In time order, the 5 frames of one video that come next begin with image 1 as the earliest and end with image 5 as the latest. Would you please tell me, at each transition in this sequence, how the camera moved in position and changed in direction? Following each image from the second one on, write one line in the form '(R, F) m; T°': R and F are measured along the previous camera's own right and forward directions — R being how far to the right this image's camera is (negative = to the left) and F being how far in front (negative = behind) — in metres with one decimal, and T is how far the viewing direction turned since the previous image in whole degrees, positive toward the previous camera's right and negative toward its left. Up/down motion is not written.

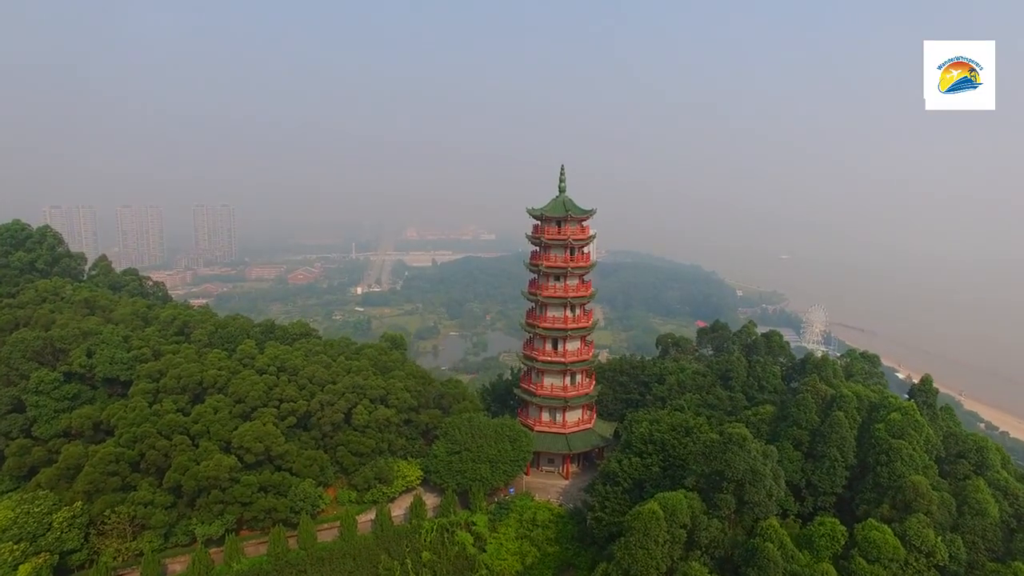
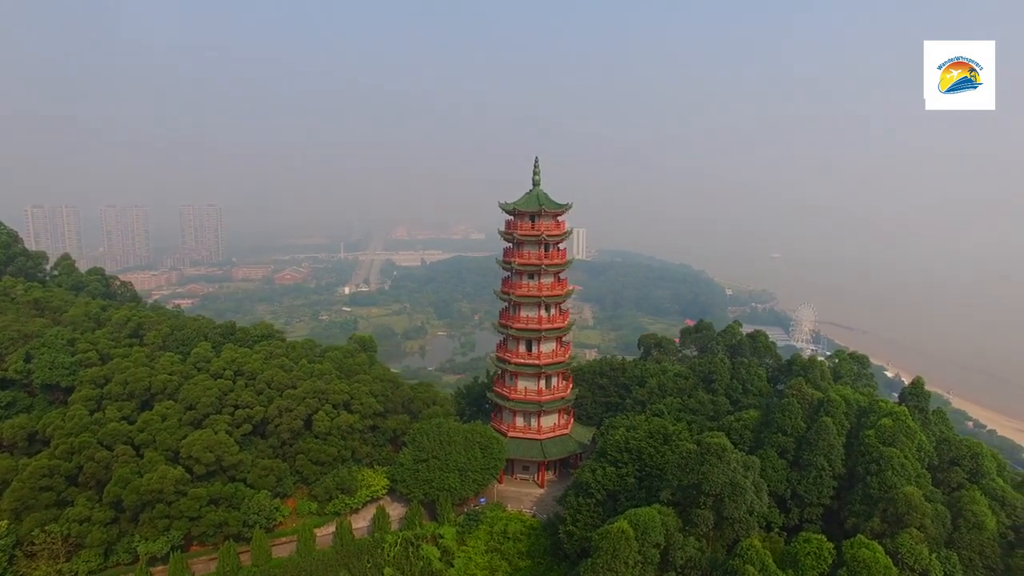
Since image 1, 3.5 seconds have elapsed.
(+0.7, +1.3) m; +1°
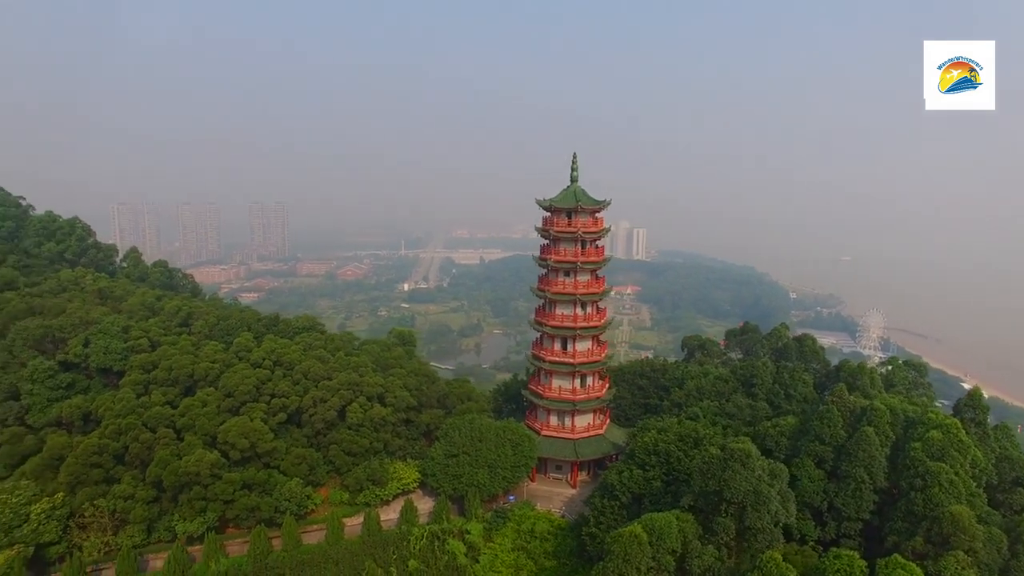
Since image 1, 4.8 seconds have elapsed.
(+0.9, +0.2) m; -5°
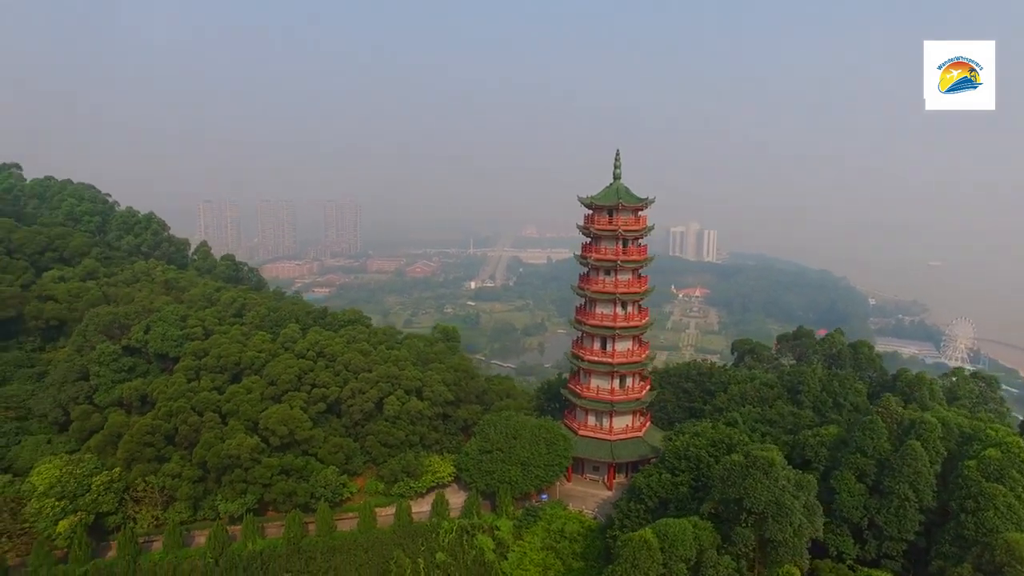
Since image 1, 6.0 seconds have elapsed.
(+1.1, +0.1) m; -6°
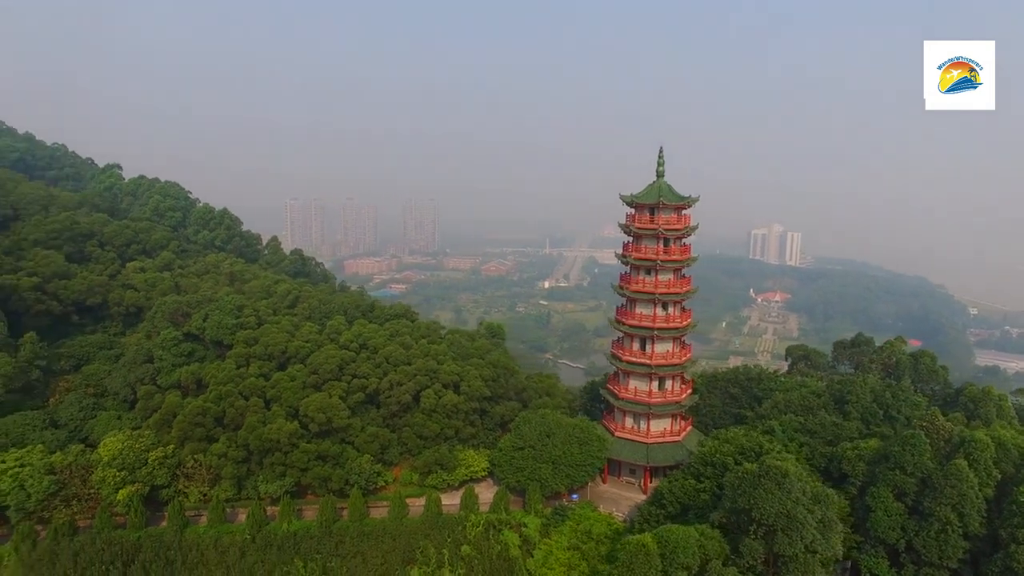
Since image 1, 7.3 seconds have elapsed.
(+1.4, +0.1) m; -7°
